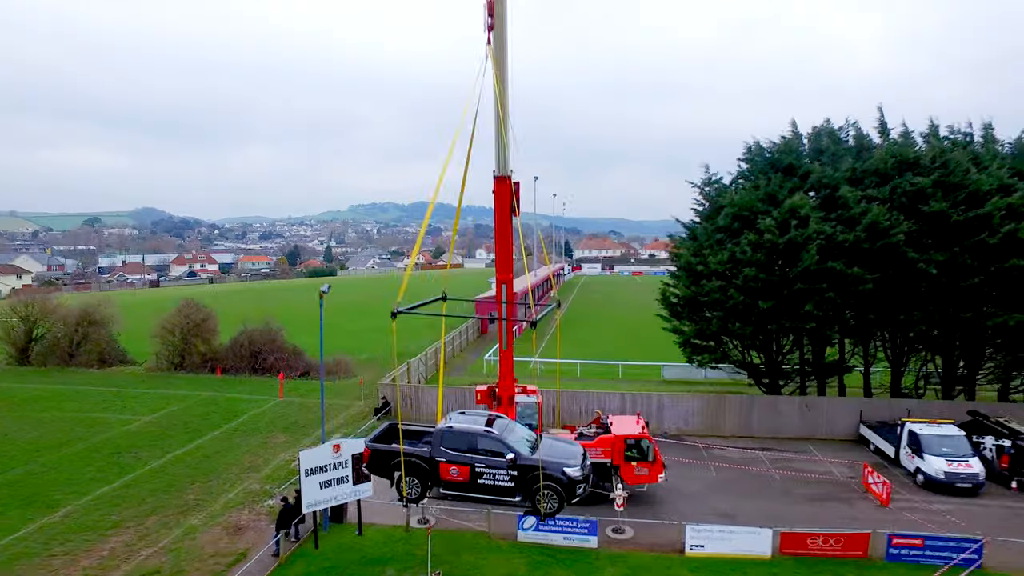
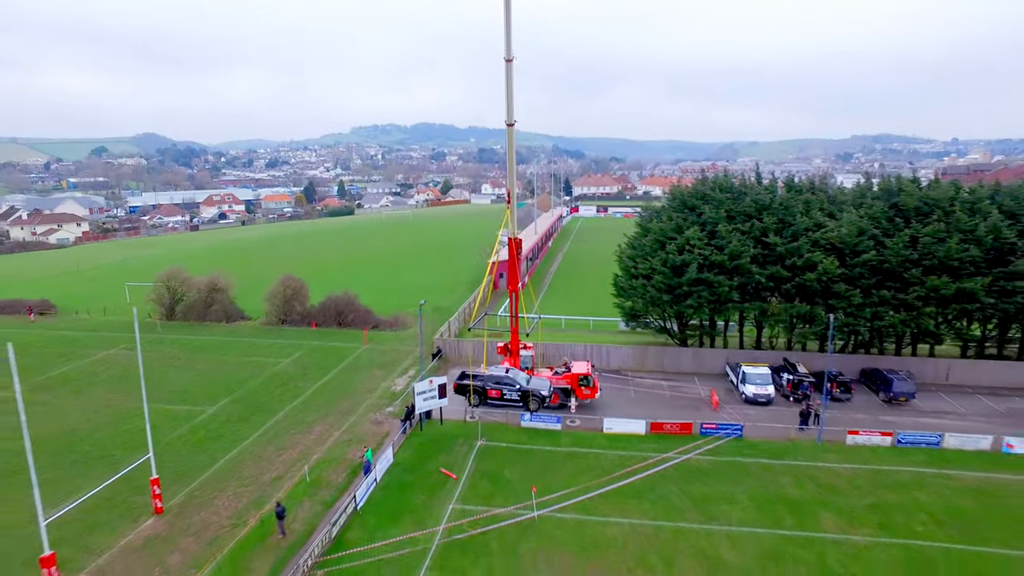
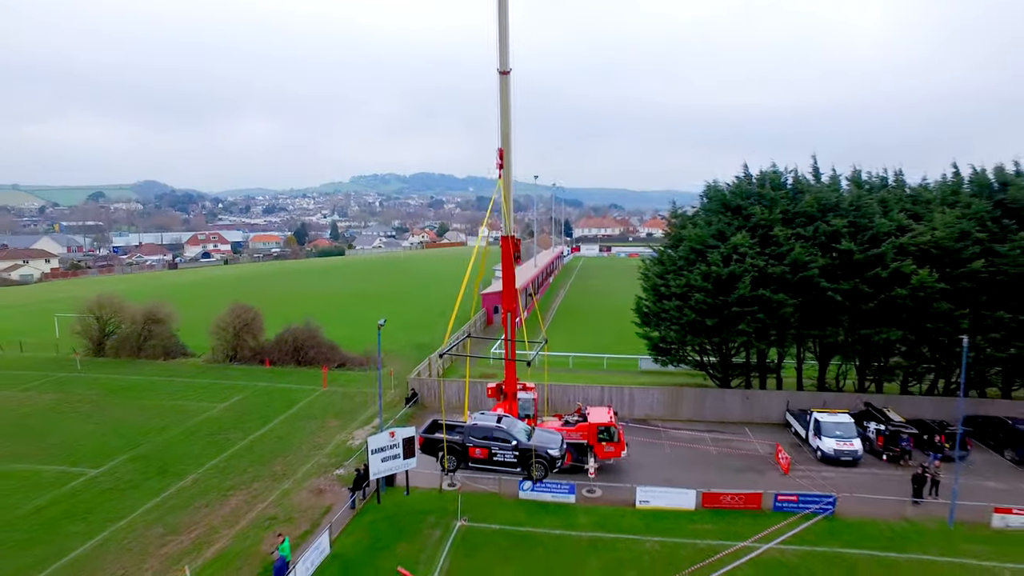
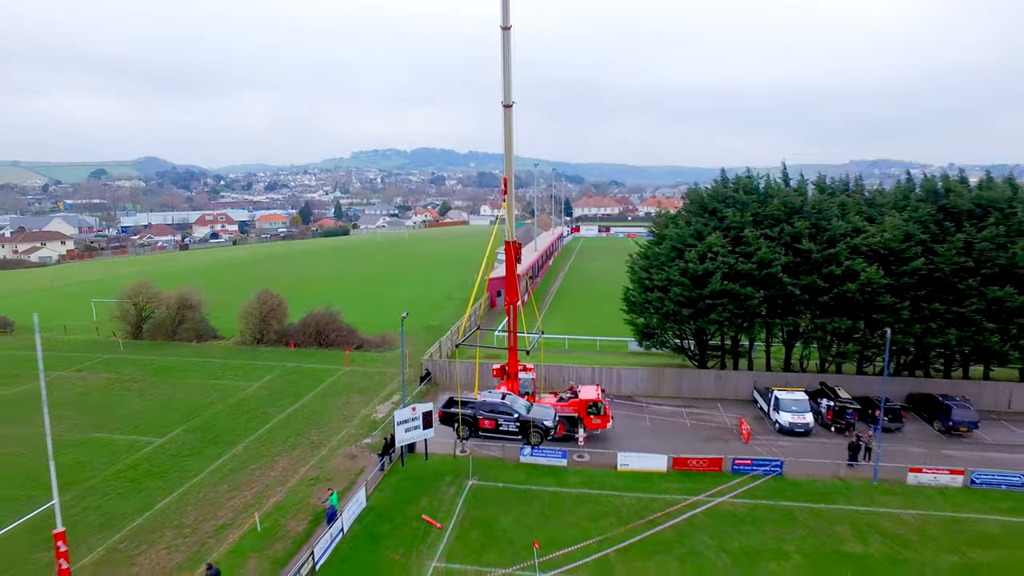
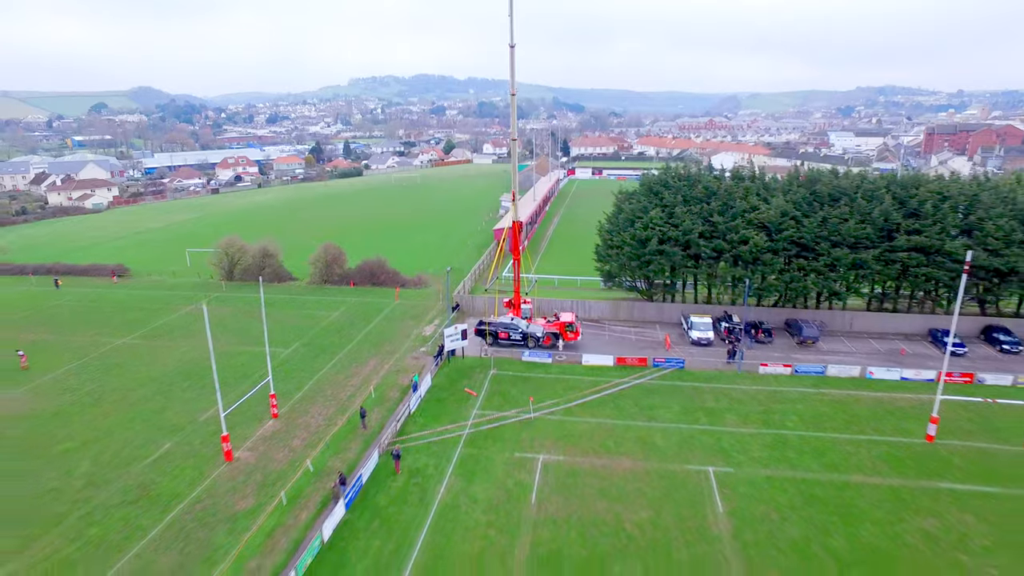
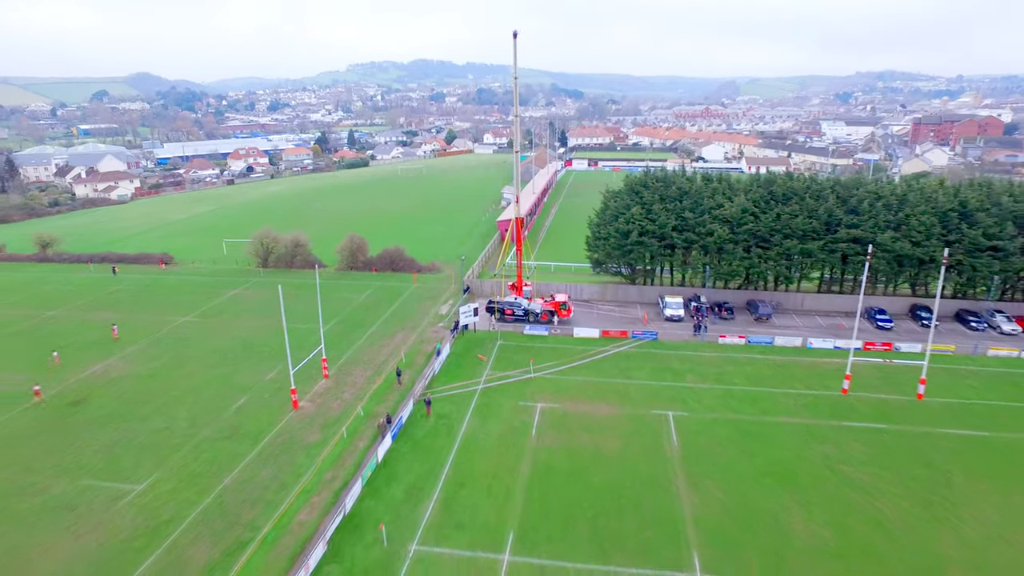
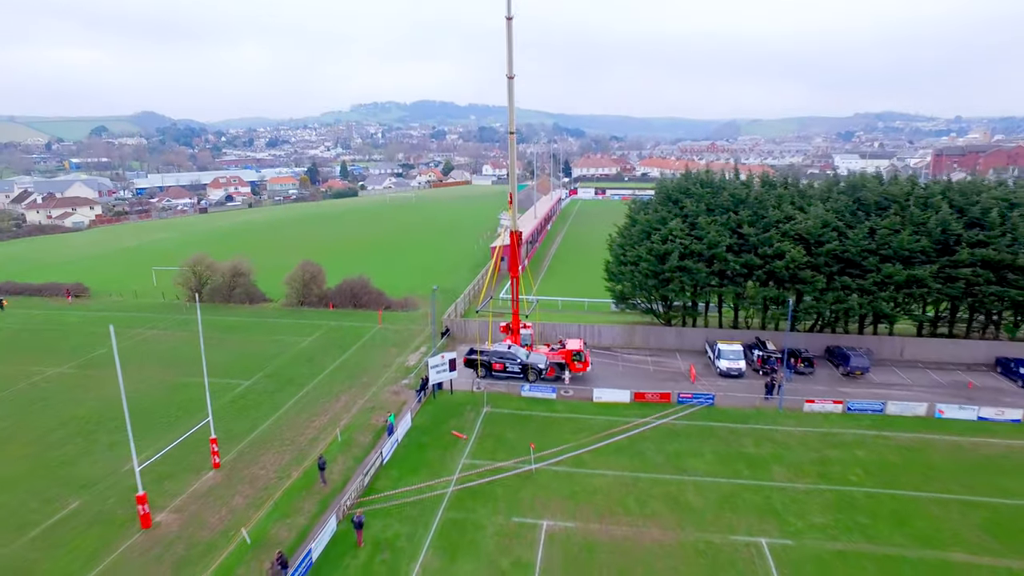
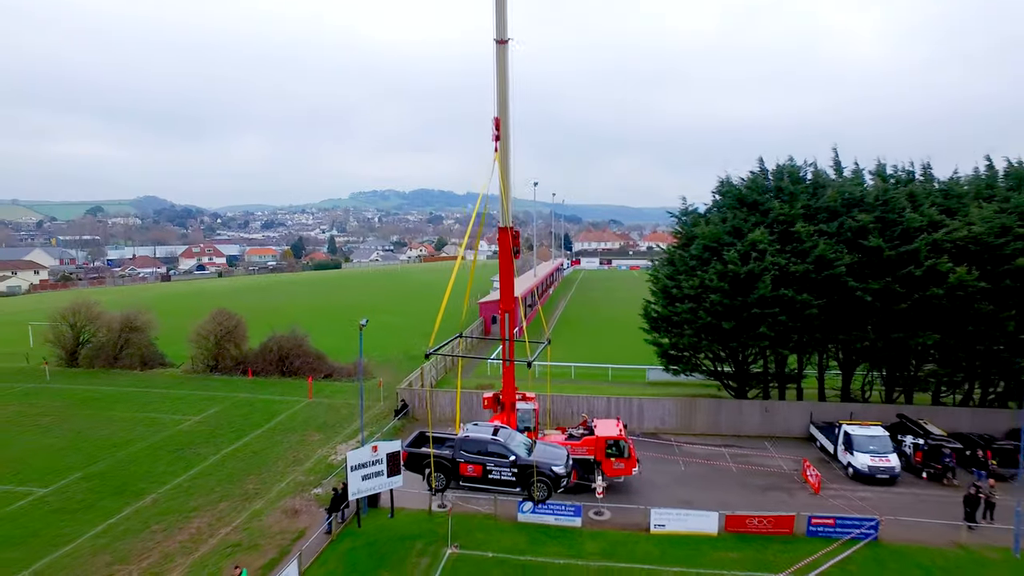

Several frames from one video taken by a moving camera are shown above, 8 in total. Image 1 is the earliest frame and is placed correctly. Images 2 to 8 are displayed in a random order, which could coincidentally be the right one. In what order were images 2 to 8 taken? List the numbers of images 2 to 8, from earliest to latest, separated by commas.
8, 3, 4, 2, 7, 5, 6
